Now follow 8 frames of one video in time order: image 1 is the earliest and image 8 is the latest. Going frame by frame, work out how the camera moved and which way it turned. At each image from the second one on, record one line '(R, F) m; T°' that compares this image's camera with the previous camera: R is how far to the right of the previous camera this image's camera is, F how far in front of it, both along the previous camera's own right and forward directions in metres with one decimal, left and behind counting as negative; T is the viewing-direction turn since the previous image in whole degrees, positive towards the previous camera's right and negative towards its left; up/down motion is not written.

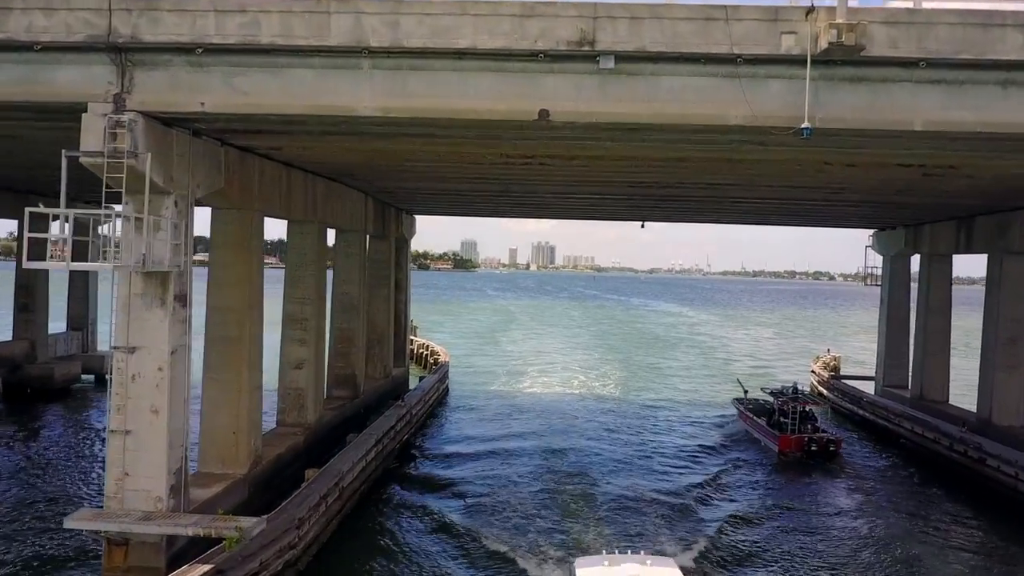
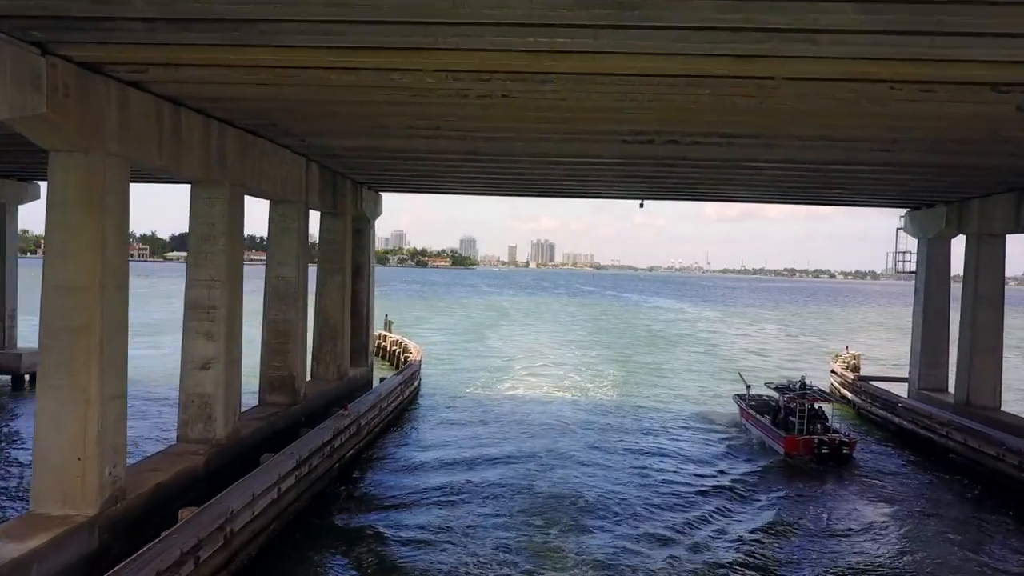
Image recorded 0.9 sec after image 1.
(+0.6, +3.8) m; 0°
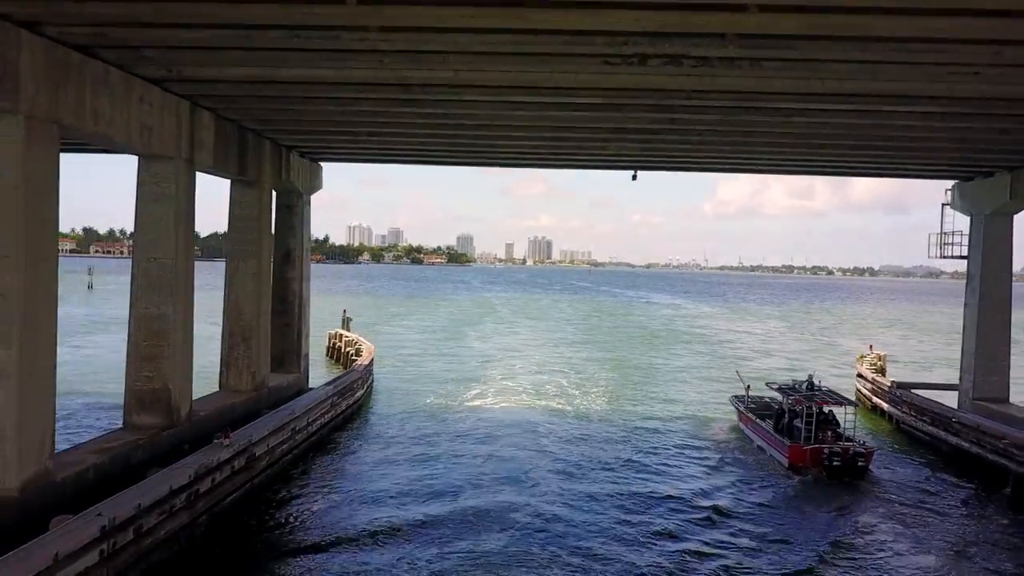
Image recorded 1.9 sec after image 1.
(+0.8, +4.4) m; 0°
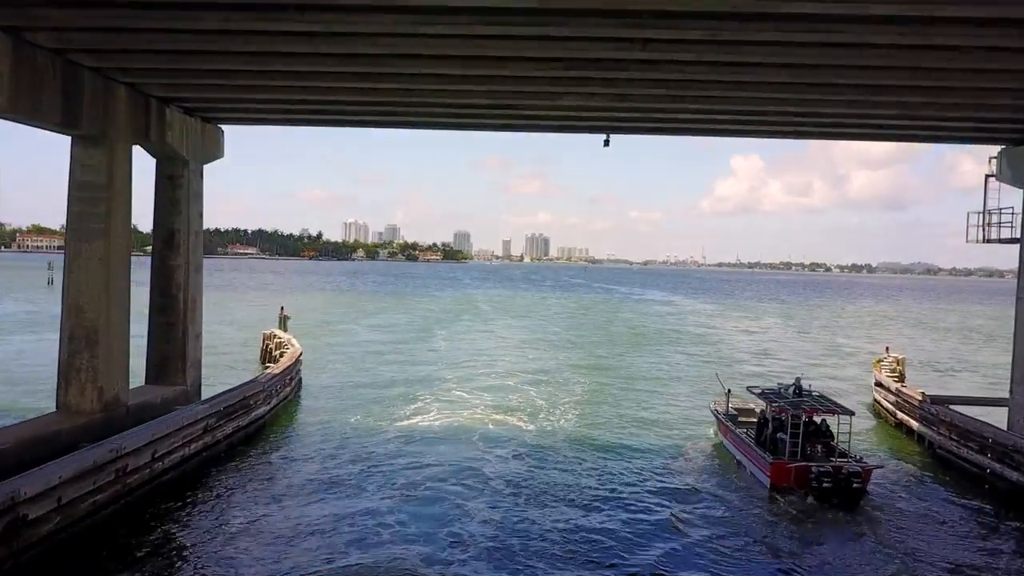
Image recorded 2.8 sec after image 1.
(+1.2, +4.1) m; 0°
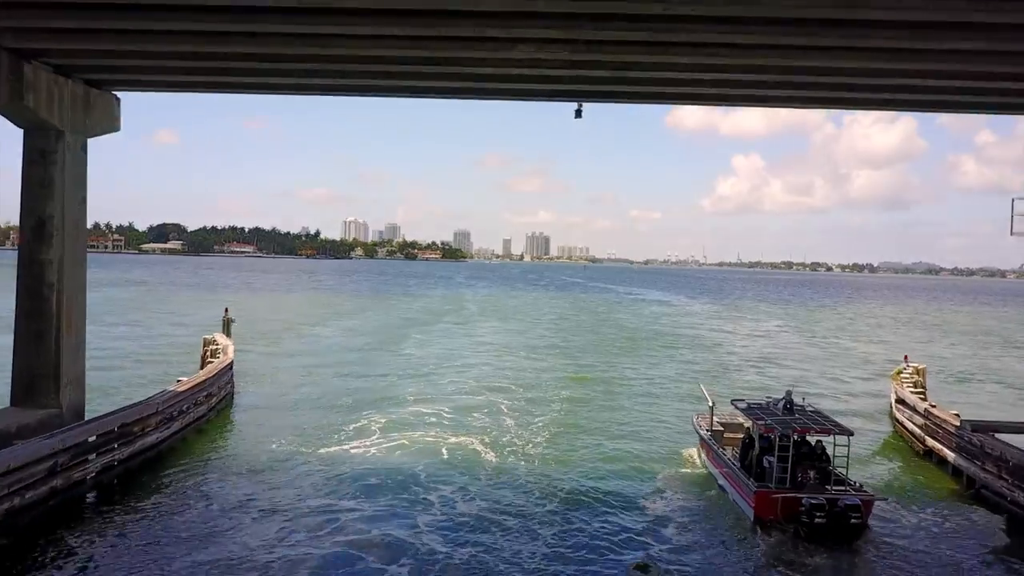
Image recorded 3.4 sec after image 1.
(+0.9, +3.0) m; 0°
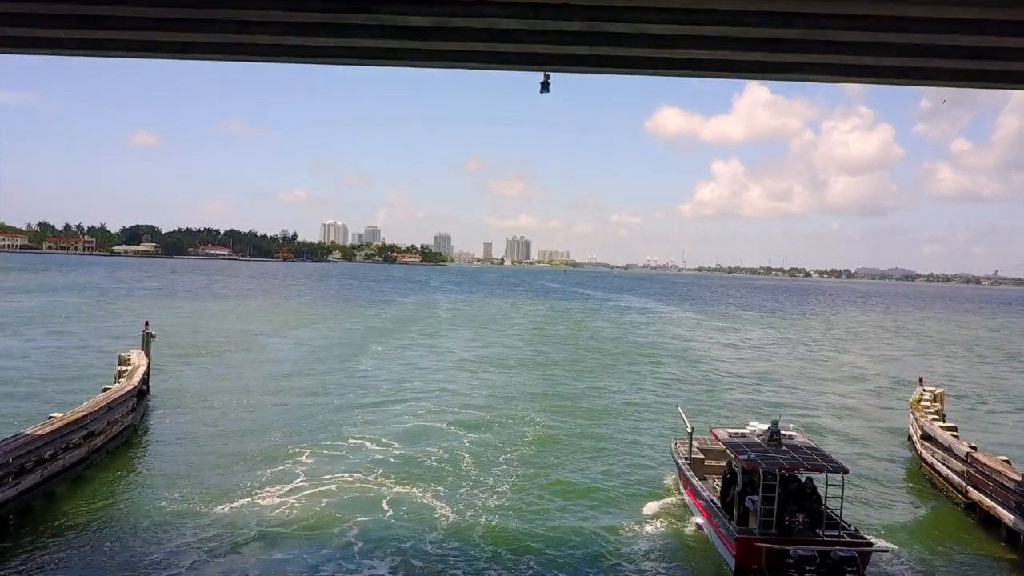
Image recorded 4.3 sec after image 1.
(+0.4, +3.0) m; +1°
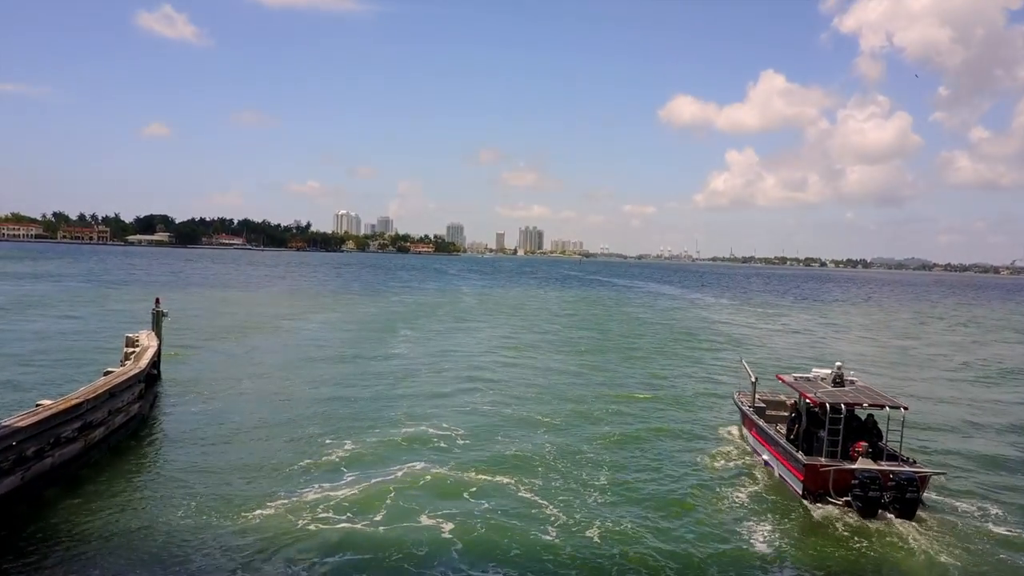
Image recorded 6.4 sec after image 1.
(-1.1, +2.6) m; -1°
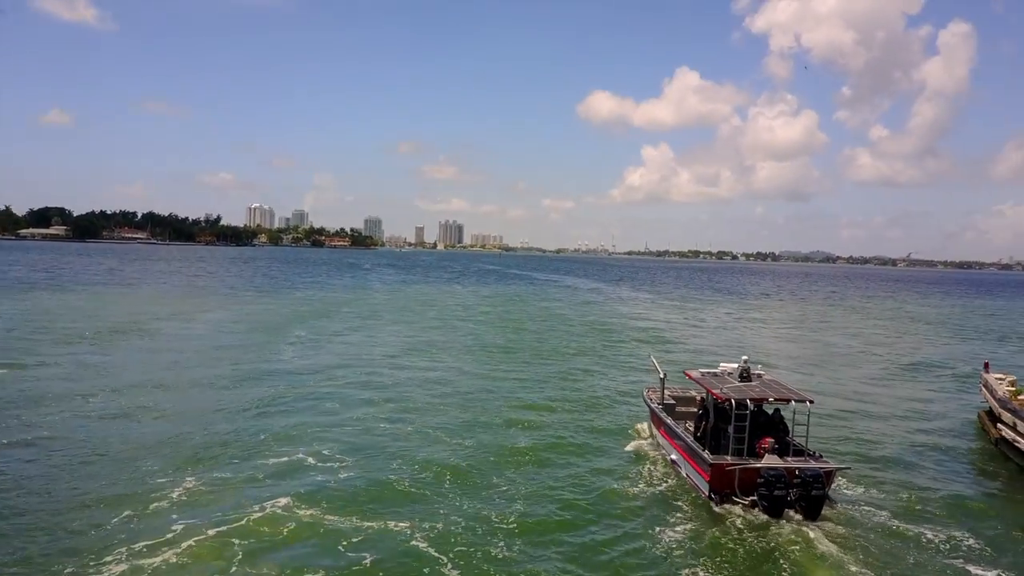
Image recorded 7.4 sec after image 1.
(+0.4, +2.5) m; +6°
